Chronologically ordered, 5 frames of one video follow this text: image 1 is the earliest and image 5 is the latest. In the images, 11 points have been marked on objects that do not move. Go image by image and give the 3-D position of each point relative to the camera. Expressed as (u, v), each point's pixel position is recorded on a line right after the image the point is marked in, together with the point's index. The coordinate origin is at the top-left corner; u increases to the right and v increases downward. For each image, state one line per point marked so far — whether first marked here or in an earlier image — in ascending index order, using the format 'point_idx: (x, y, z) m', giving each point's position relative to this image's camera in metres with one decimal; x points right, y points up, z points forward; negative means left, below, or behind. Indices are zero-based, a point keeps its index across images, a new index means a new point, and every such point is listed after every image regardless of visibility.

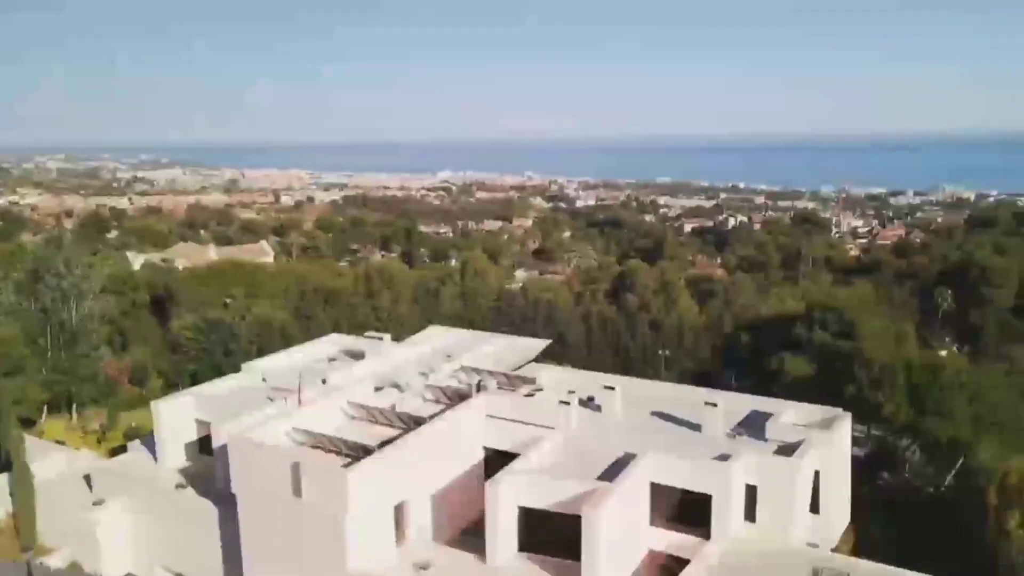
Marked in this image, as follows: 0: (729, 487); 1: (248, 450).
0: (+5.2, -4.8, +17.8) m
1: (-6.4, -4.0, +18.0) m
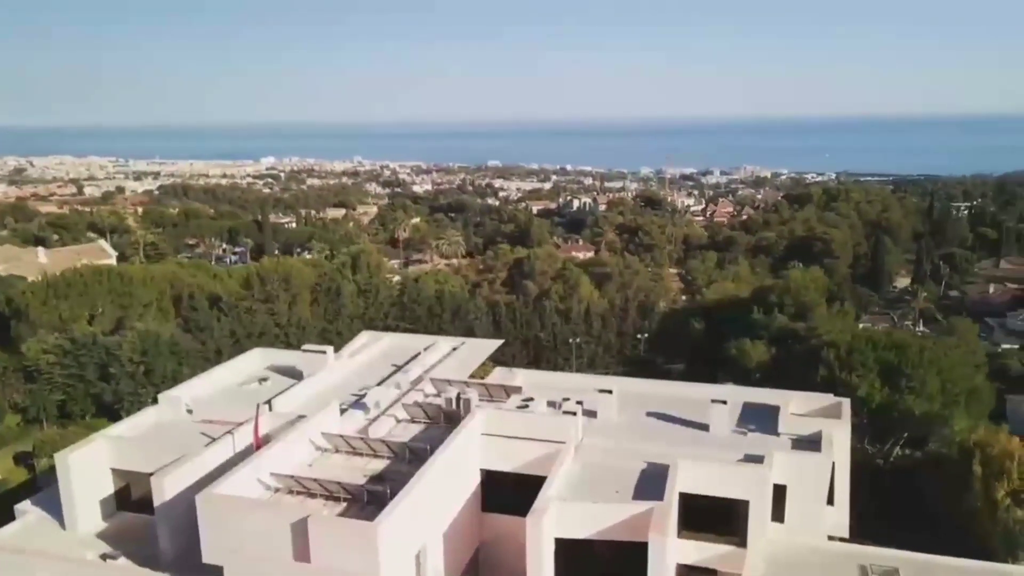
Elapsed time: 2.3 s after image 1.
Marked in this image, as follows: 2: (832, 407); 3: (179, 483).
0: (+5.8, -4.6, +16.8) m
1: (-5.6, -4.4, +14.5) m
2: (+8.6, -3.2, +19.9) m
3: (-7.5, -4.4, +16.7) m
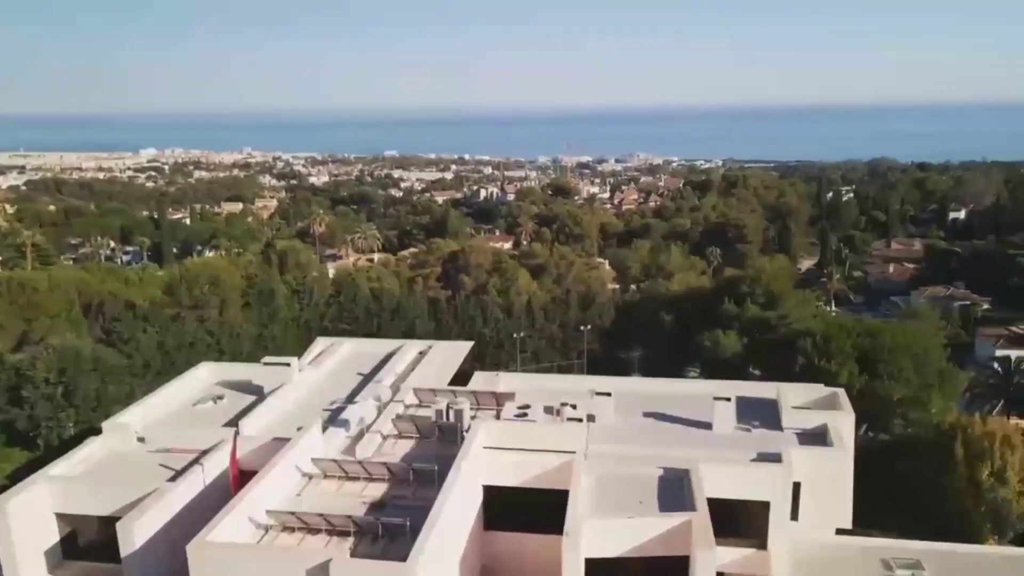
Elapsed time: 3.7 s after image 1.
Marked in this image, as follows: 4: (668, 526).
0: (+6.1, -4.5, +16.4) m
1: (-4.8, -4.7, +12.6) m
2: (+8.5, -3.0, +19.8) m
3: (-7.1, -4.7, +14.5) m
4: (+3.0, -4.6, +14.3) m
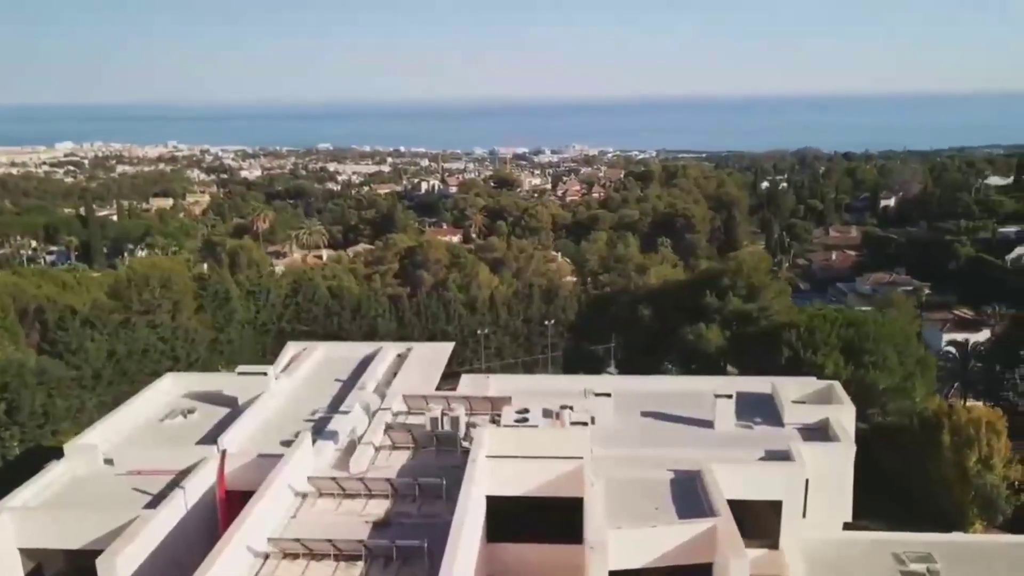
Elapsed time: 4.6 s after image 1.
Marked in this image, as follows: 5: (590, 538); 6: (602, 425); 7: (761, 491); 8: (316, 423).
0: (+6.3, -4.4, +16.1) m
1: (-4.3, -4.8, +11.4) m
2: (+8.4, -2.8, +19.7) m
3: (-6.7, -4.9, +13.2) m
4: (+3.4, -4.6, +13.8) m
5: (+1.4, -4.6, +13.5) m
6: (+2.3, -3.5, +18.8) m
7: (+5.5, -4.5, +16.2) m
8: (-5.2, -3.5, +18.8) m
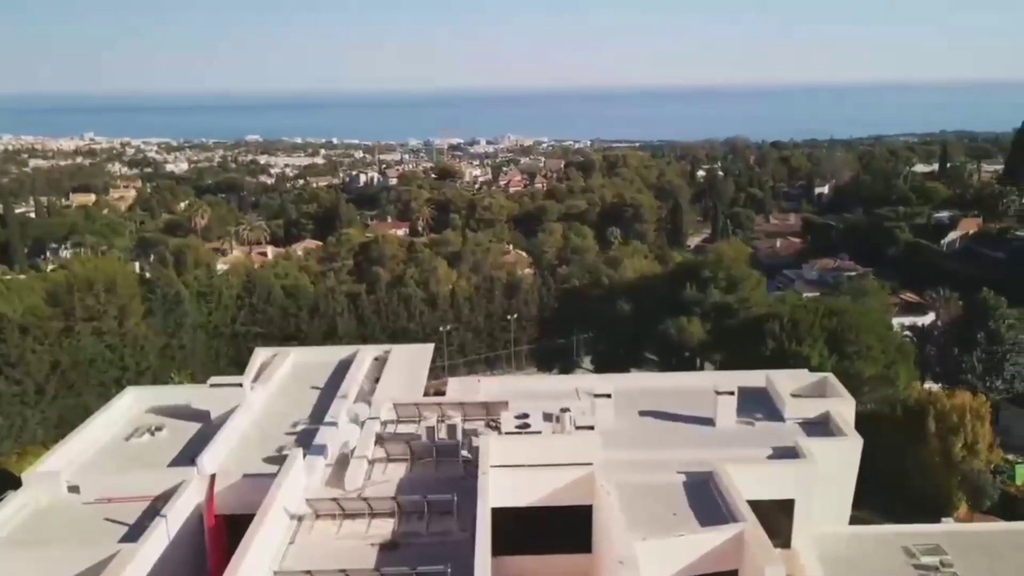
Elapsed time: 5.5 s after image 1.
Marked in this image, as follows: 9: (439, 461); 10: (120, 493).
0: (+6.4, -4.2, +15.8) m
1: (-3.7, -5.0, +10.3) m
2: (+8.2, -2.6, +19.6) m
3: (-6.2, -5.1, +11.8) m
4: (+3.8, -4.5, +13.3) m
5: (+1.8, -4.6, +12.8) m
6: (+2.2, -3.4, +18.2) m
7: (+5.7, -4.4, +15.9) m
8: (-5.2, -3.6, +17.5) m
9: (-1.6, -3.9, +16.4) m
10: (-8.4, -4.3, +15.5) m
